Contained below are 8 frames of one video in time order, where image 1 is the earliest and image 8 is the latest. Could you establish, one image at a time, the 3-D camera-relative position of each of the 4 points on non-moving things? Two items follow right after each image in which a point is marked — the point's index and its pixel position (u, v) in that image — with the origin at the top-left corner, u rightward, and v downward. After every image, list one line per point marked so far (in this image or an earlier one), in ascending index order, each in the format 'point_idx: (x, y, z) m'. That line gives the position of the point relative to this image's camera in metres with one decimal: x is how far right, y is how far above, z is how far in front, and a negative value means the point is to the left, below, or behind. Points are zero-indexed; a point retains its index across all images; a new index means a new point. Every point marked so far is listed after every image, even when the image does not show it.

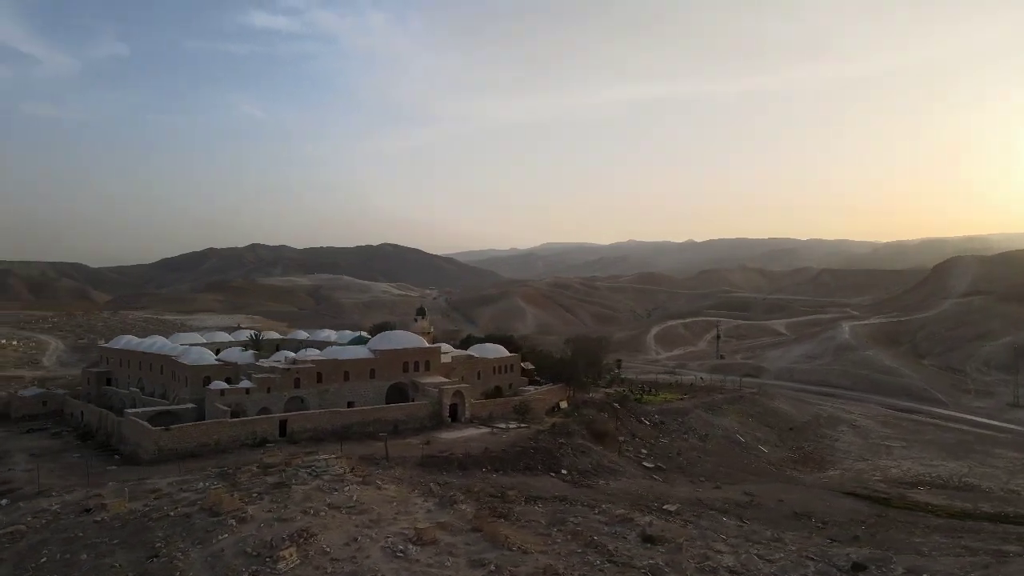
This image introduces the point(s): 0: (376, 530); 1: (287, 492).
0: (-2.5, -4.4, +12.2) m
1: (-4.3, -3.9, +13.0) m
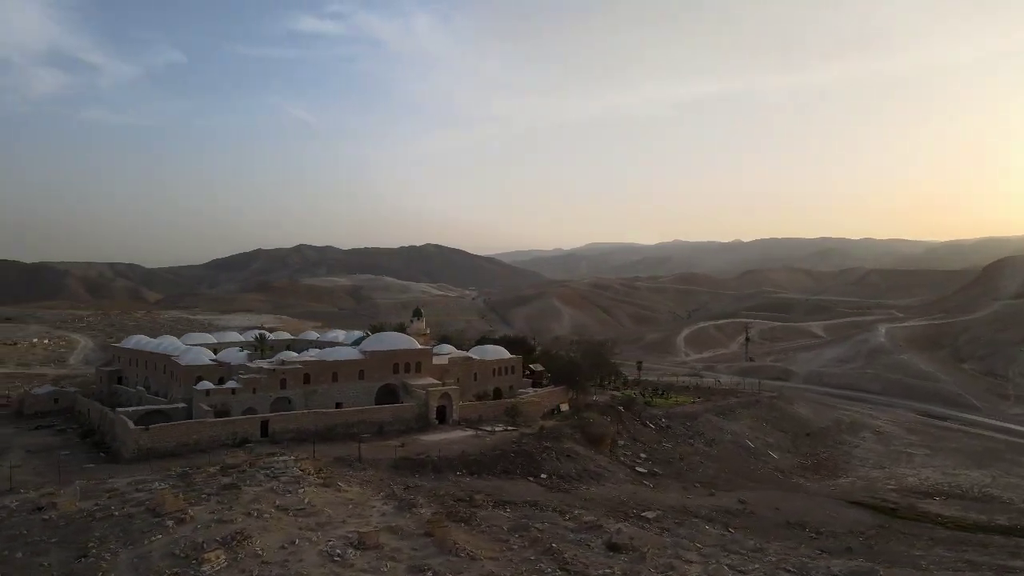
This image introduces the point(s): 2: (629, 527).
0: (-3.5, -4.4, +12.2) m
1: (-5.3, -3.9, +13.0) m
2: (+2.8, -5.9, +16.8) m
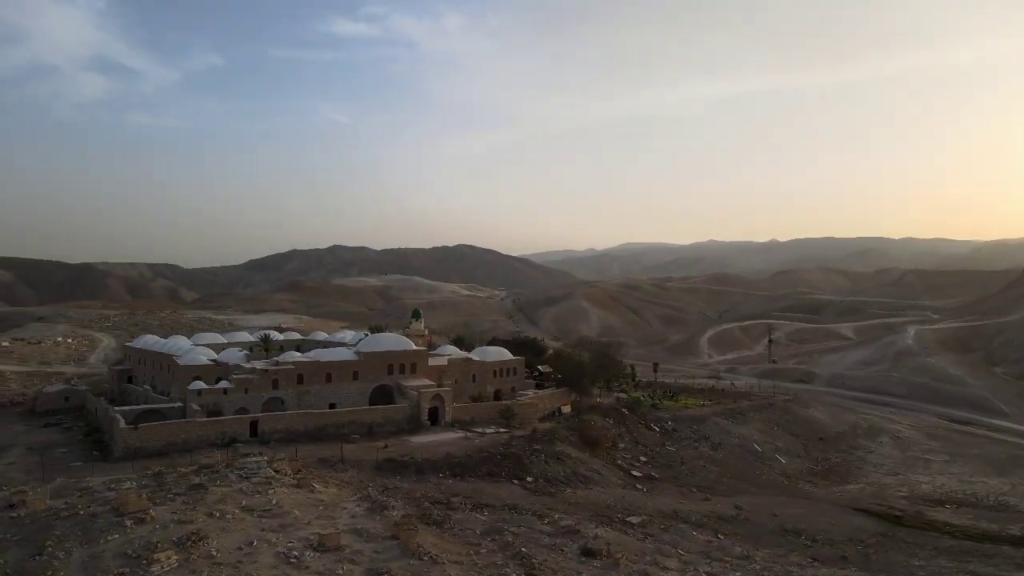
0: (-4.2, -4.4, +12.2) m
1: (-5.9, -4.0, +13.1) m
2: (+2.3, -5.9, +16.5) m
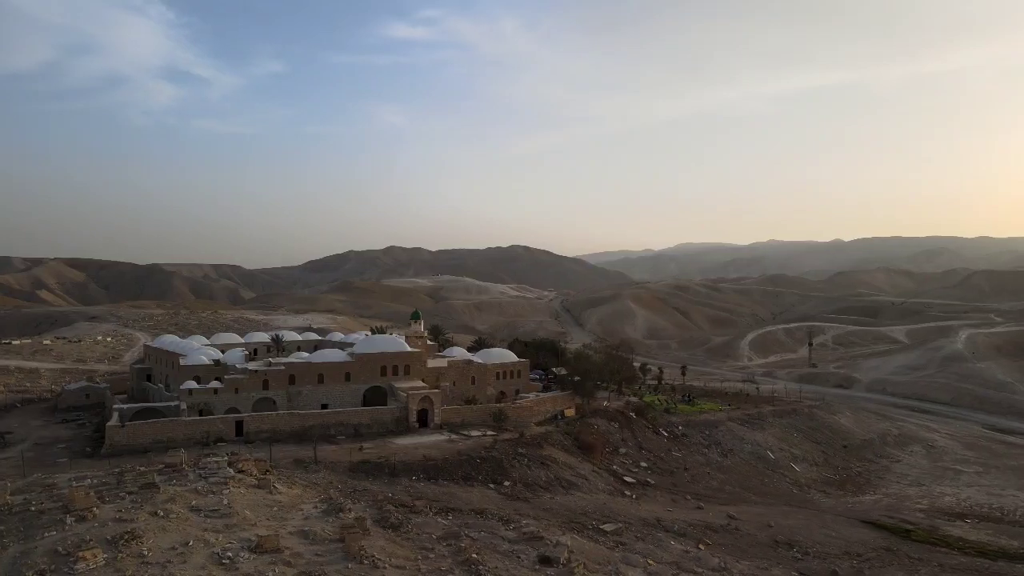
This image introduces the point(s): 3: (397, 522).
0: (-5.3, -4.5, +12.2) m
1: (-7.0, -4.0, +13.3) m
2: (+1.5, -6.0, +16.2) m
3: (-2.5, -5.2, +15.0) m
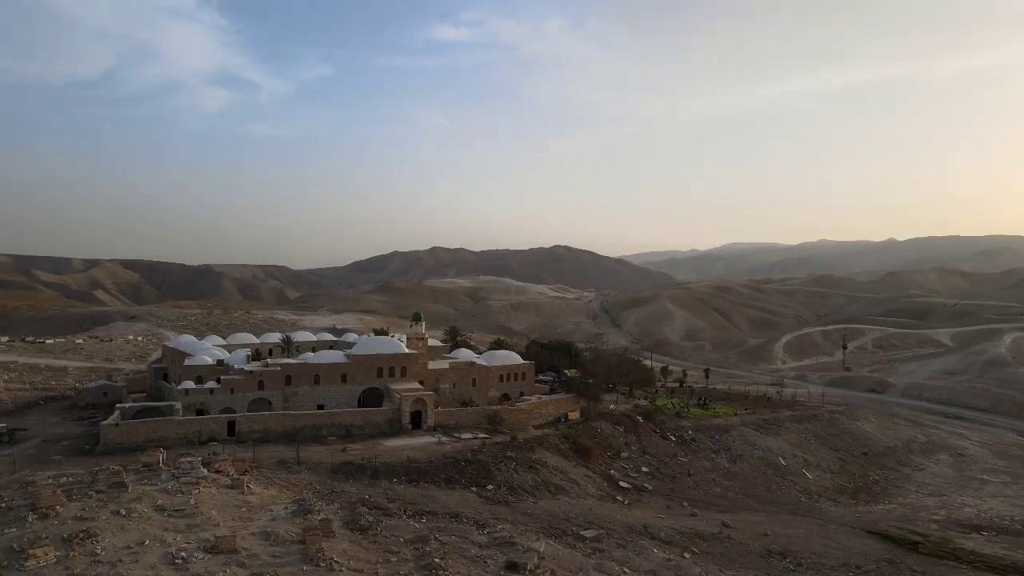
0: (-6.1, -4.5, +12.4) m
1: (-7.7, -4.0, +13.5) m
2: (+0.9, -6.0, +16.0) m
3: (-3.2, -5.2, +15.0) m
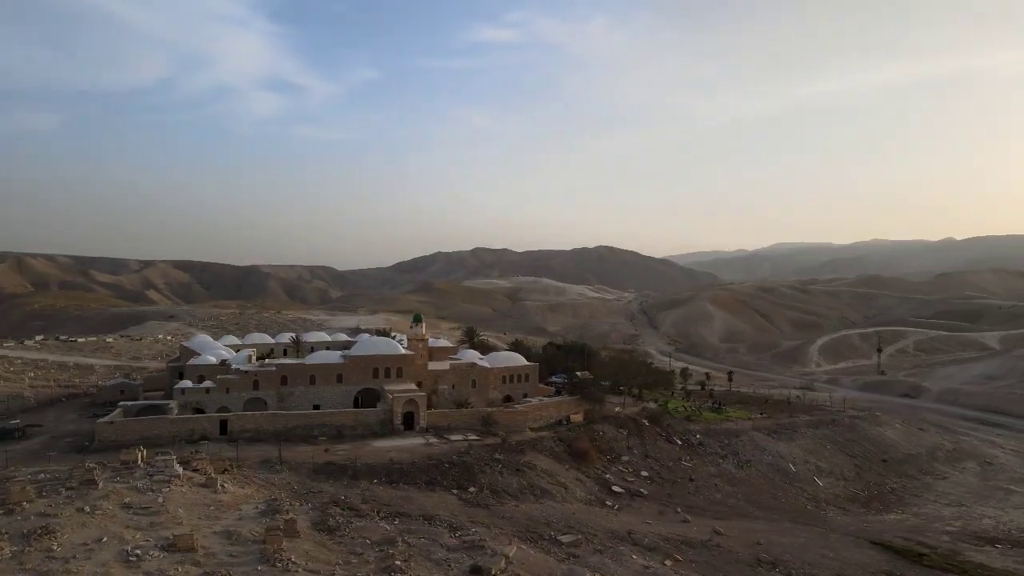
0: (-6.9, -4.5, +12.6) m
1: (-8.5, -4.1, +13.8) m
2: (+0.2, -6.1, +15.8) m
3: (-3.9, -5.3, +15.1) m
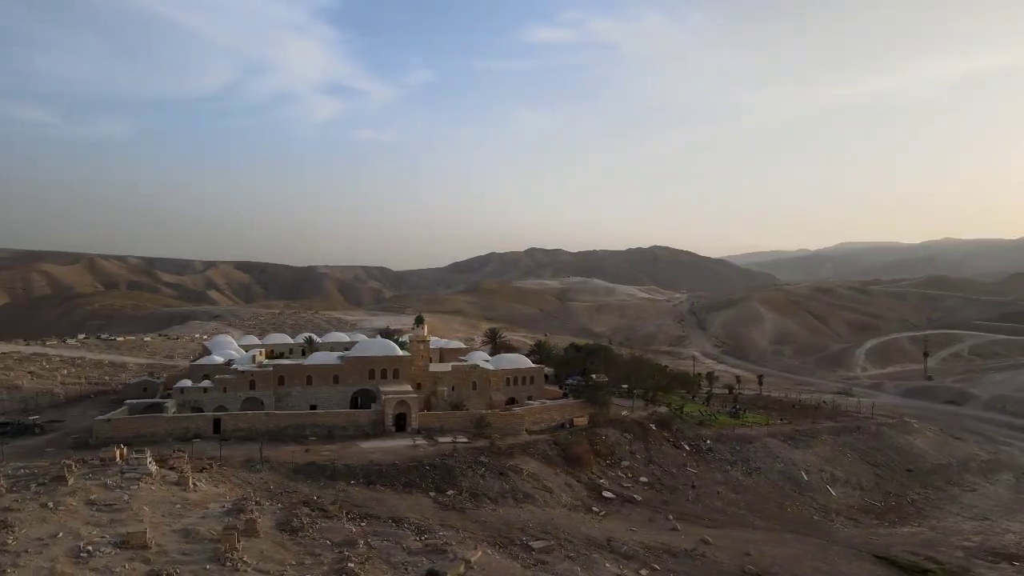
0: (-7.9, -4.6, +13.0) m
1: (-9.4, -4.1, +14.3) m
2: (-0.6, -6.2, +15.7) m
3: (-4.7, -5.3, +15.3) m
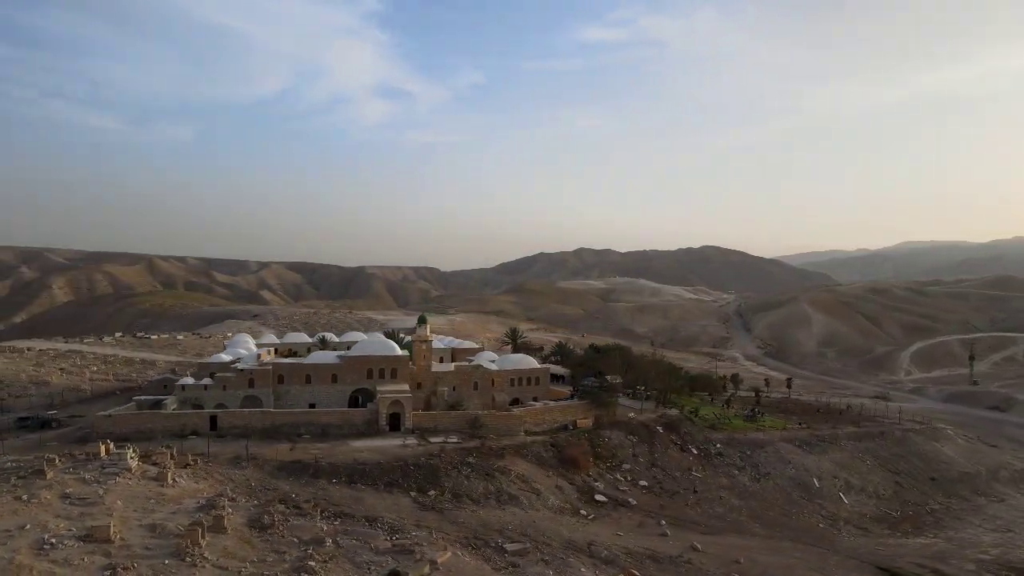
0: (-8.8, -4.6, +13.4) m
1: (-10.2, -4.1, +14.8) m
2: (-1.3, -6.2, +15.6) m
3: (-5.5, -5.3, +15.5) m
